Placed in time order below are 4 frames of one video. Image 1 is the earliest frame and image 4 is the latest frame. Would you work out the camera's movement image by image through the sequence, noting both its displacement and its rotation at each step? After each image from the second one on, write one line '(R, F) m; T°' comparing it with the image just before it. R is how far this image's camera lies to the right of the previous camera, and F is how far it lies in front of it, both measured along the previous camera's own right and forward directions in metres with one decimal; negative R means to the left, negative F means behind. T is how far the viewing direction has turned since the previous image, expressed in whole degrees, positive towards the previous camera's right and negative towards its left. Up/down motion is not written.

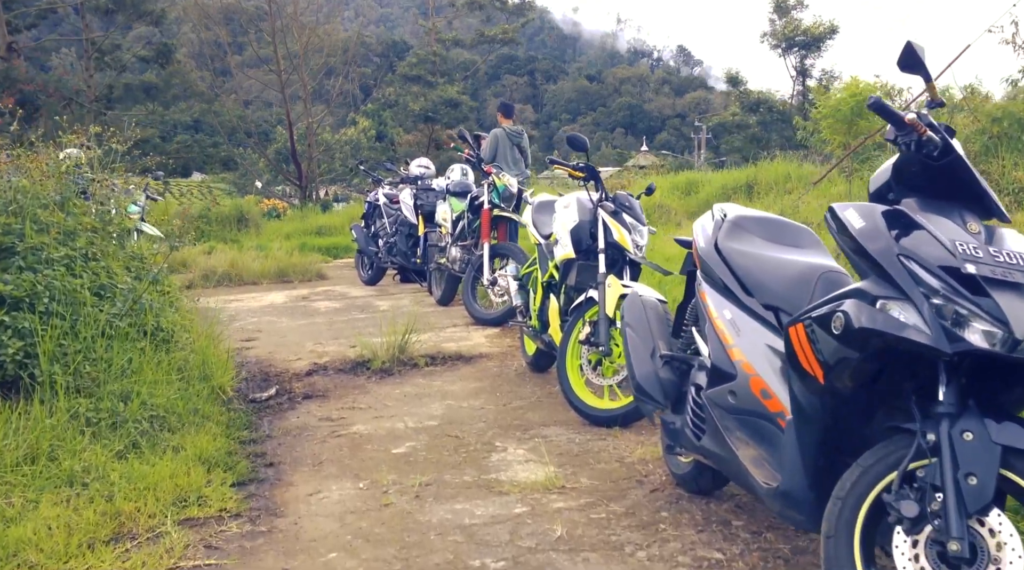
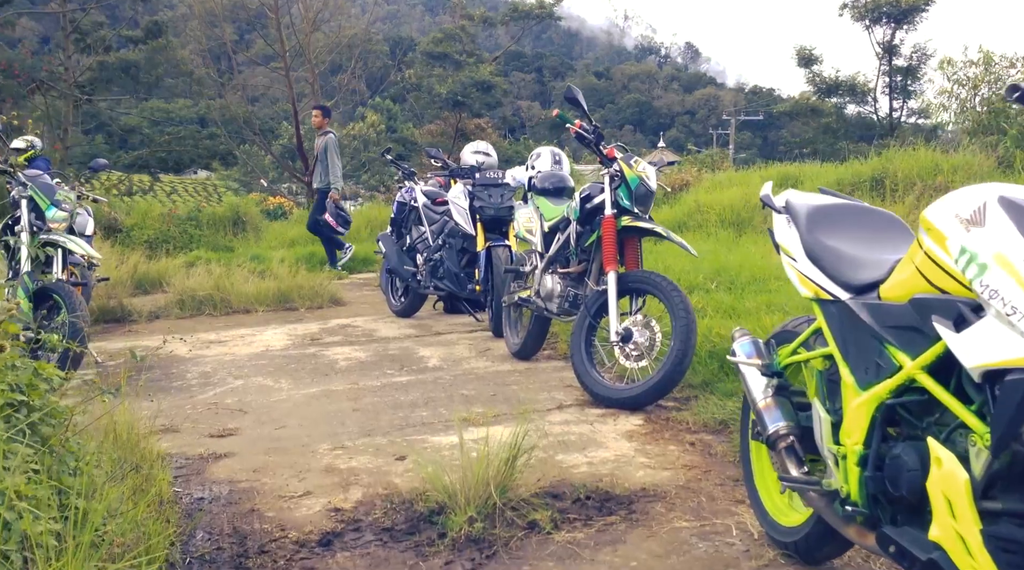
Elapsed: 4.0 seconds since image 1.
(-0.6, +2.6) m; 0°
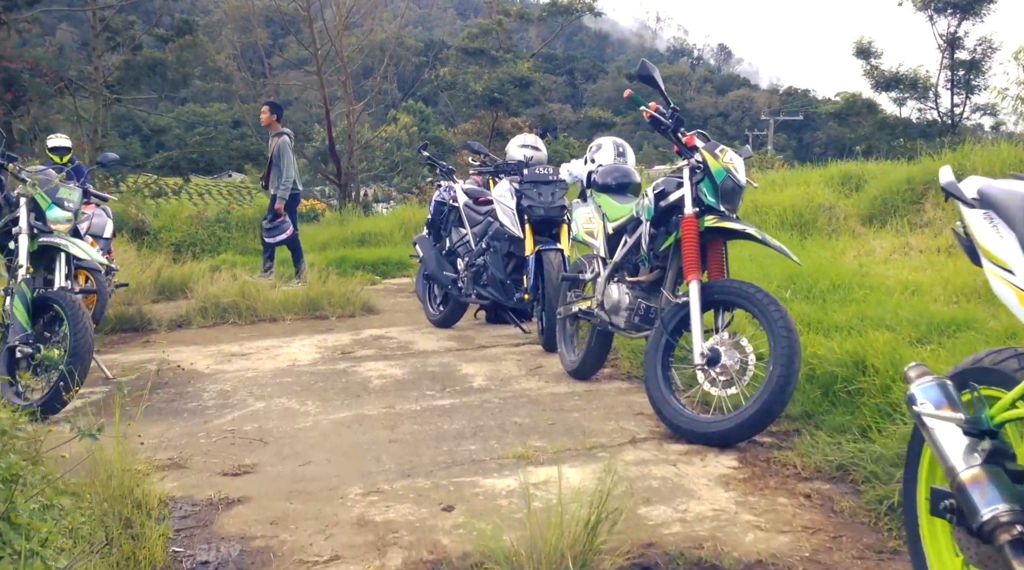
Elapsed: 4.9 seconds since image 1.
(-0.1, +0.6) m; -2°
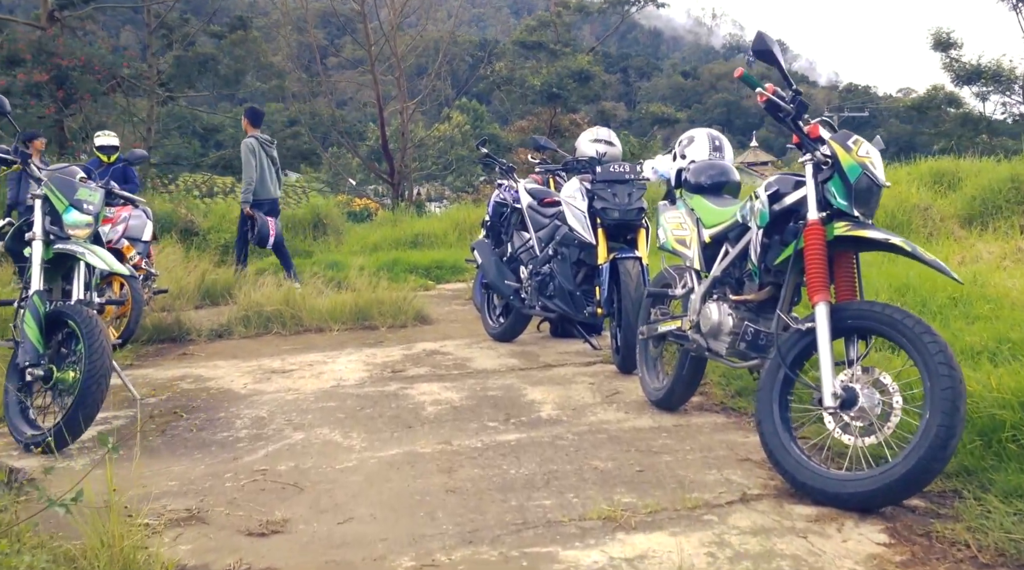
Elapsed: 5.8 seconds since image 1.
(-0.1, +0.6) m; -3°
